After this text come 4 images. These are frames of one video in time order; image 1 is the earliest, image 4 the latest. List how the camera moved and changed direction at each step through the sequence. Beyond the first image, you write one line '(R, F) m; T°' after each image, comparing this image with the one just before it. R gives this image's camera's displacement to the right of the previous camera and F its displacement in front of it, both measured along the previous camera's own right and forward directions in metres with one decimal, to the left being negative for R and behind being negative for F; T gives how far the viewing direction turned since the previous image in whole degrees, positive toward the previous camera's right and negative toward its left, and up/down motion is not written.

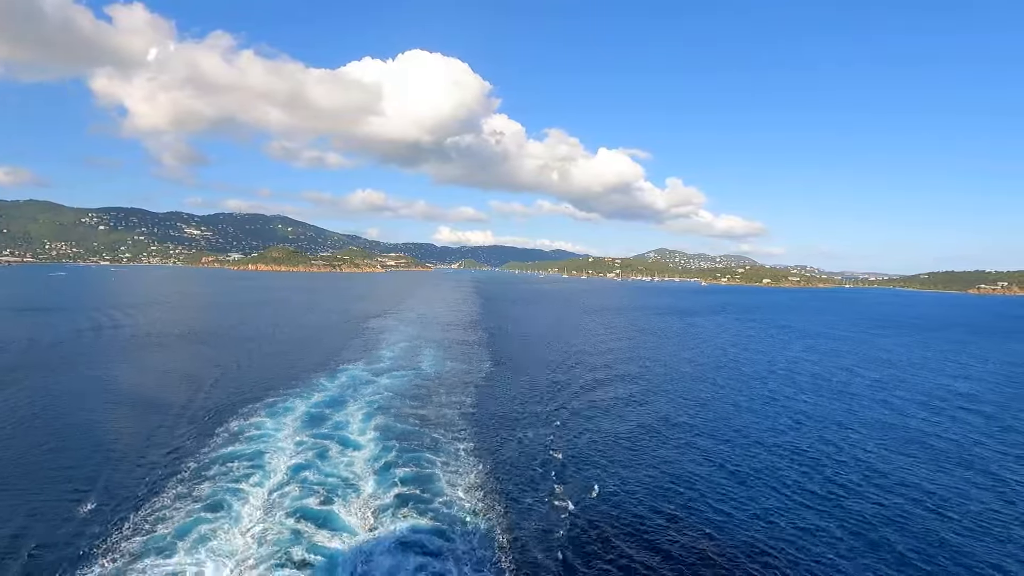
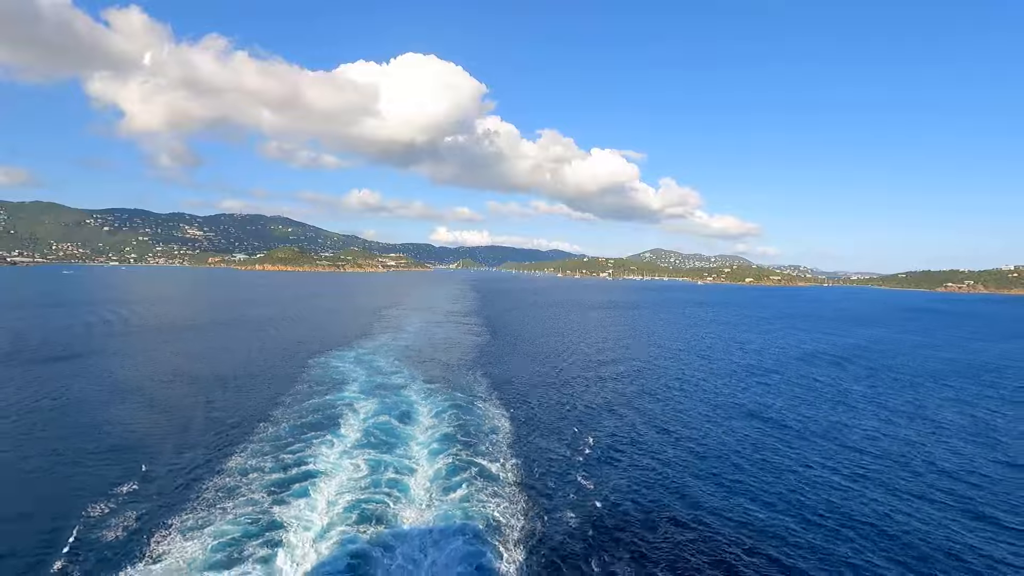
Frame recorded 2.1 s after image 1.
(+0.2, -4.5) m; 0°
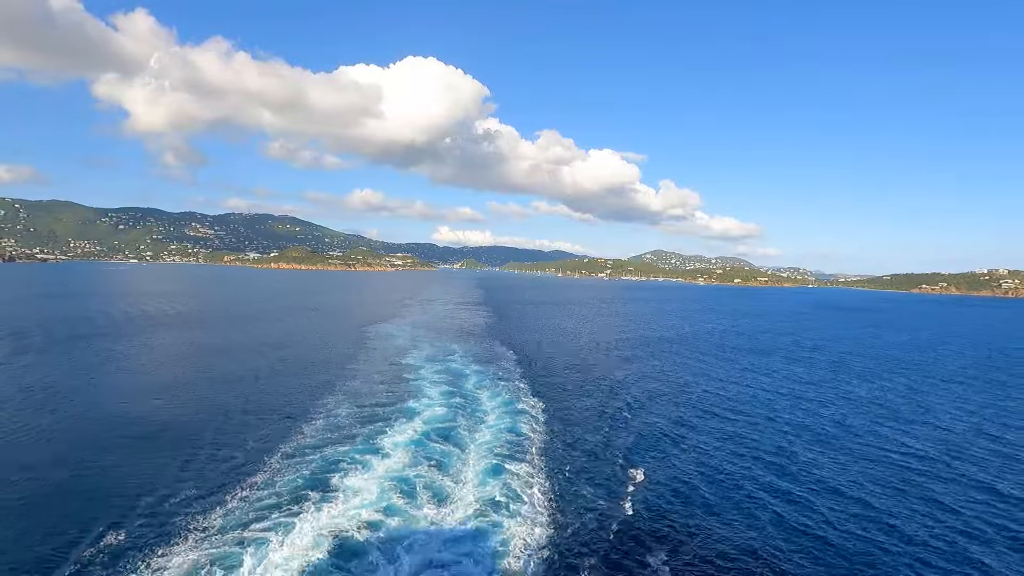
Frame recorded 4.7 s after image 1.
(-0.1, -5.5) m; 0°
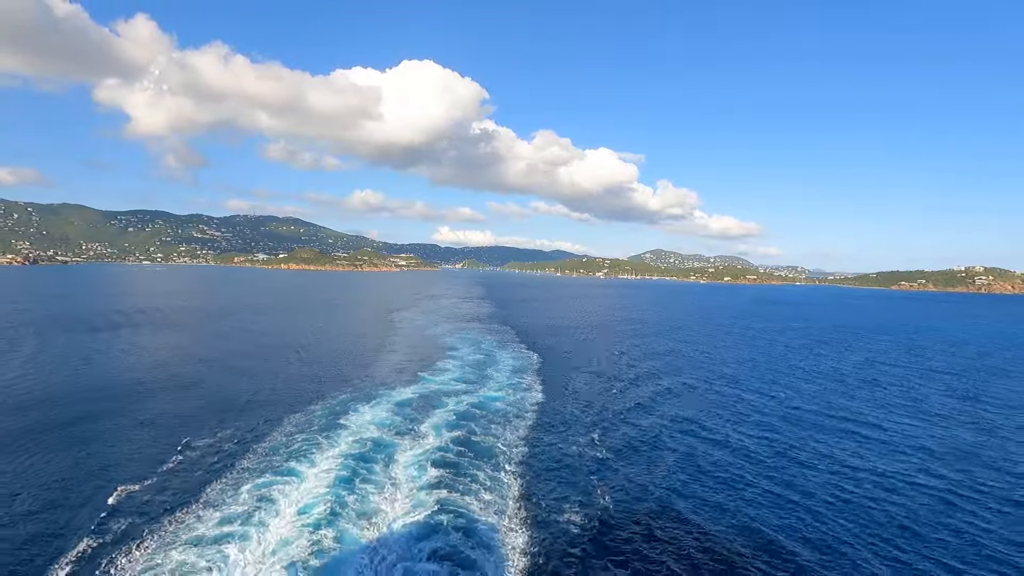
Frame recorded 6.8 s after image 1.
(+0.2, -4.5) m; 0°
